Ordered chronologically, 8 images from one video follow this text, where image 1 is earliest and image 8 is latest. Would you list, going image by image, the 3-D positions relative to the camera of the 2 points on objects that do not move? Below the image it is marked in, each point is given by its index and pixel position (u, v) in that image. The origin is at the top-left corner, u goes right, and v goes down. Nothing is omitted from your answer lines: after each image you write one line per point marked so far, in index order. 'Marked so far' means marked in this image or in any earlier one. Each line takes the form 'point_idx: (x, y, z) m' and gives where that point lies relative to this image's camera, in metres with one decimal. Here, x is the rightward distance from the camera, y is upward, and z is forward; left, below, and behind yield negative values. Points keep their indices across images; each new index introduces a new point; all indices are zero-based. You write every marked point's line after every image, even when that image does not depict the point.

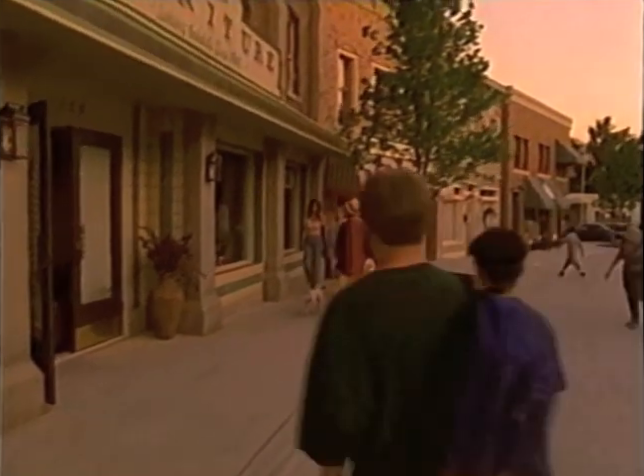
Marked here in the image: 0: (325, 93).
0: (+0.1, +3.0, +13.0) m
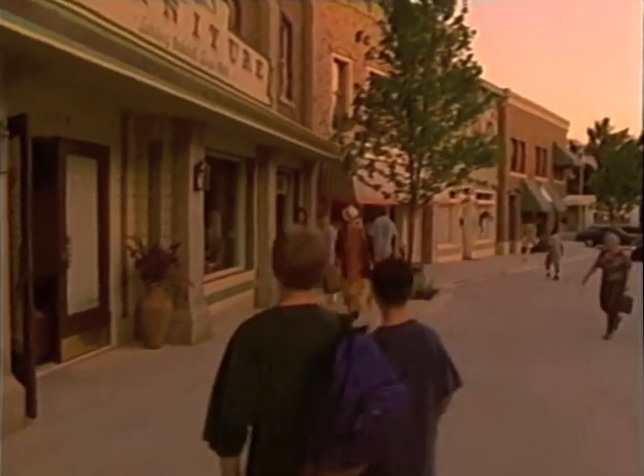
0: (0.0, +2.9, +13.0) m
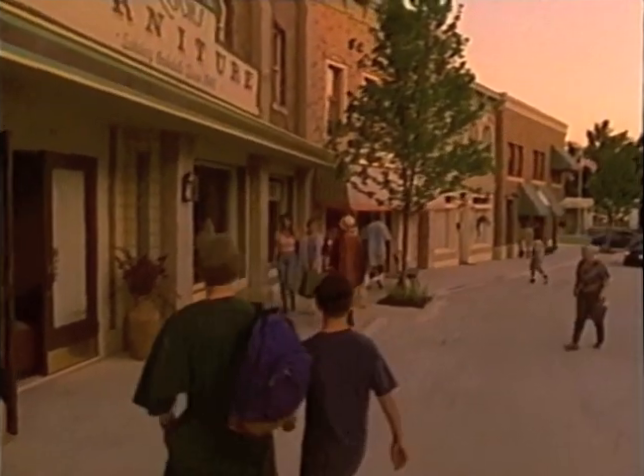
0: (-0.1, +2.7, +13.0) m
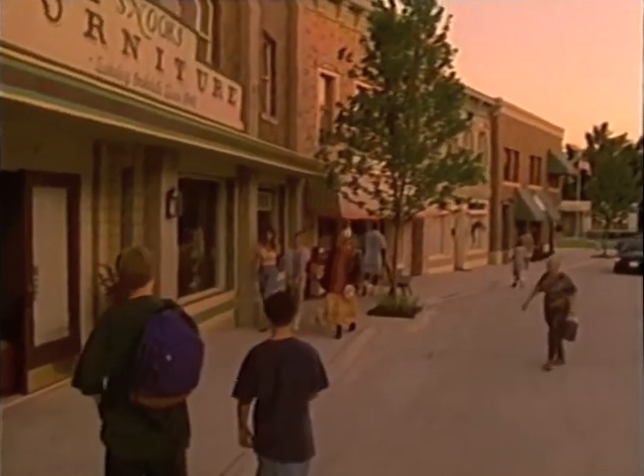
0: (-0.3, +2.5, +13.0) m
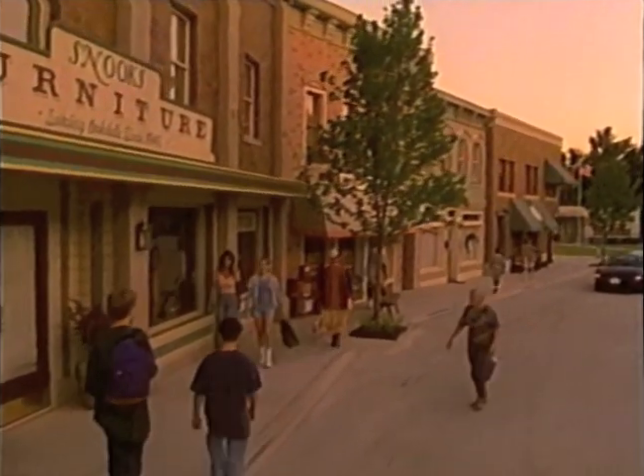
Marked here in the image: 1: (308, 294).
0: (-0.6, +2.2, +13.1) m
1: (-0.3, -1.2, +13.2) m
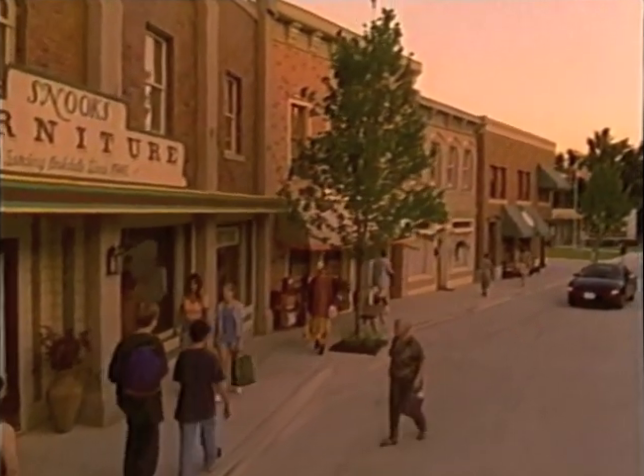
0: (-0.9, +1.9, +13.1) m
1: (-0.6, -1.4, +13.3) m
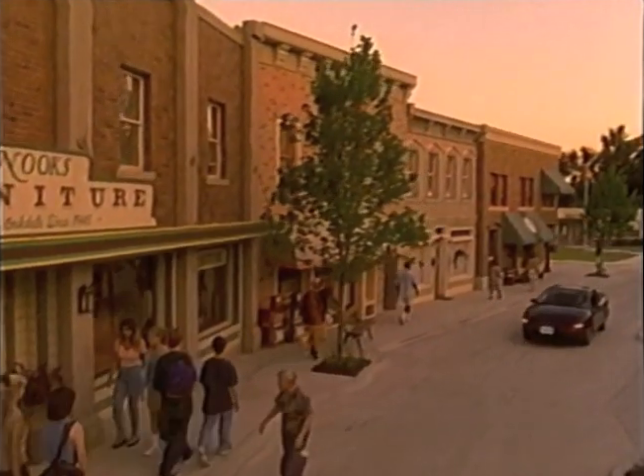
0: (-1.2, +1.5, +13.4) m
1: (-0.9, -1.8, +13.6) m
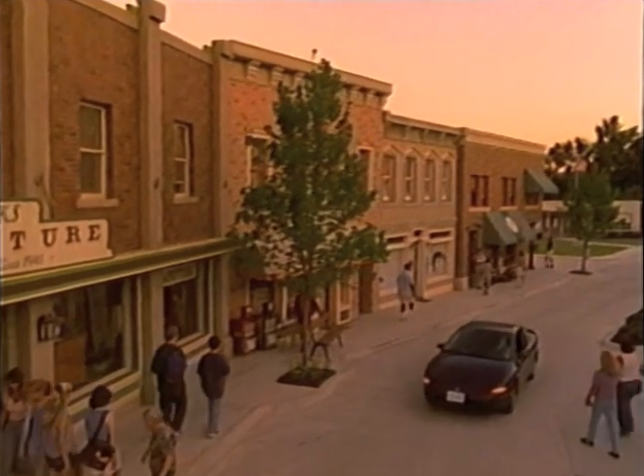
0: (-1.9, +1.2, +13.8) m
1: (-1.6, -2.1, +14.1) m
